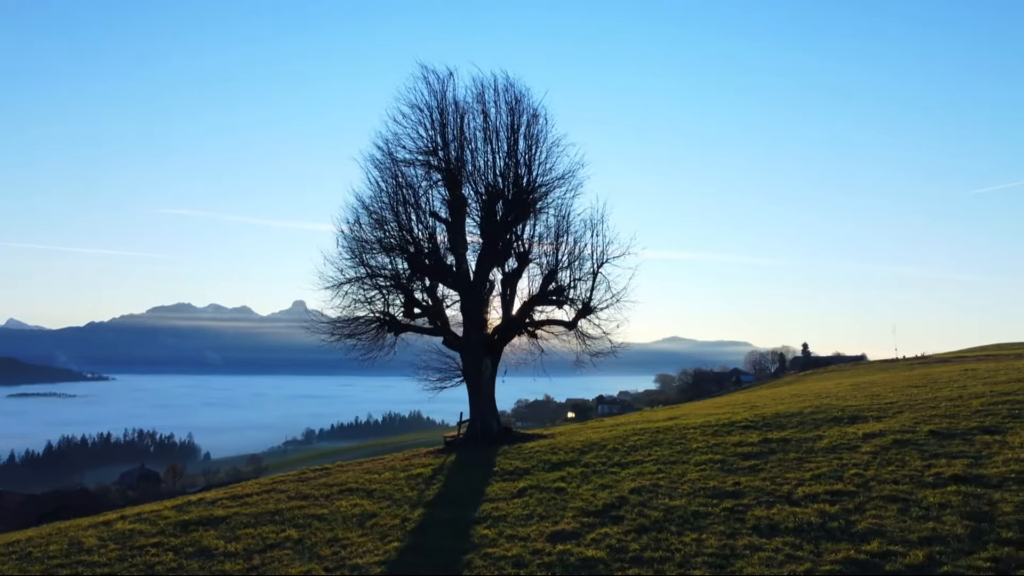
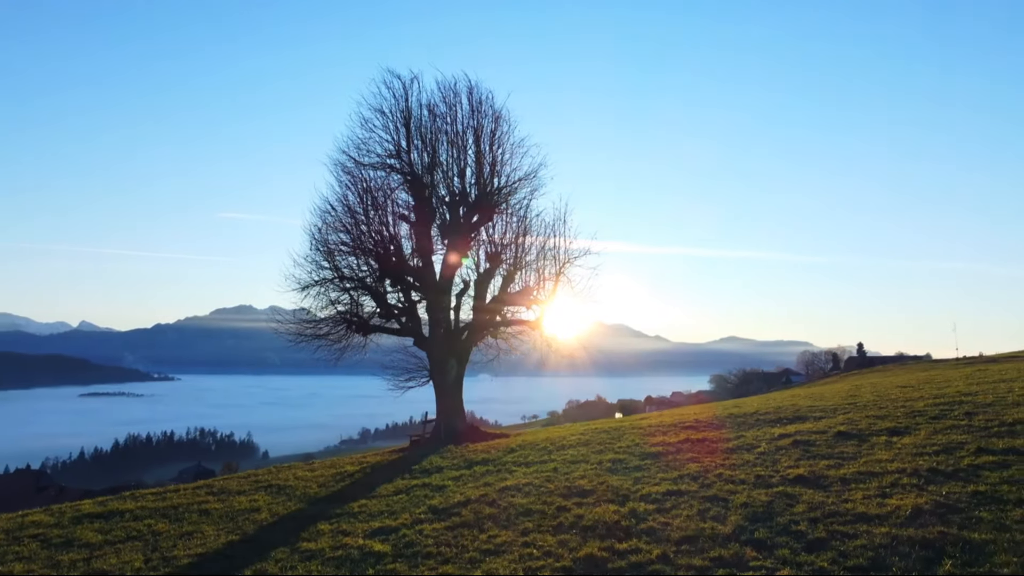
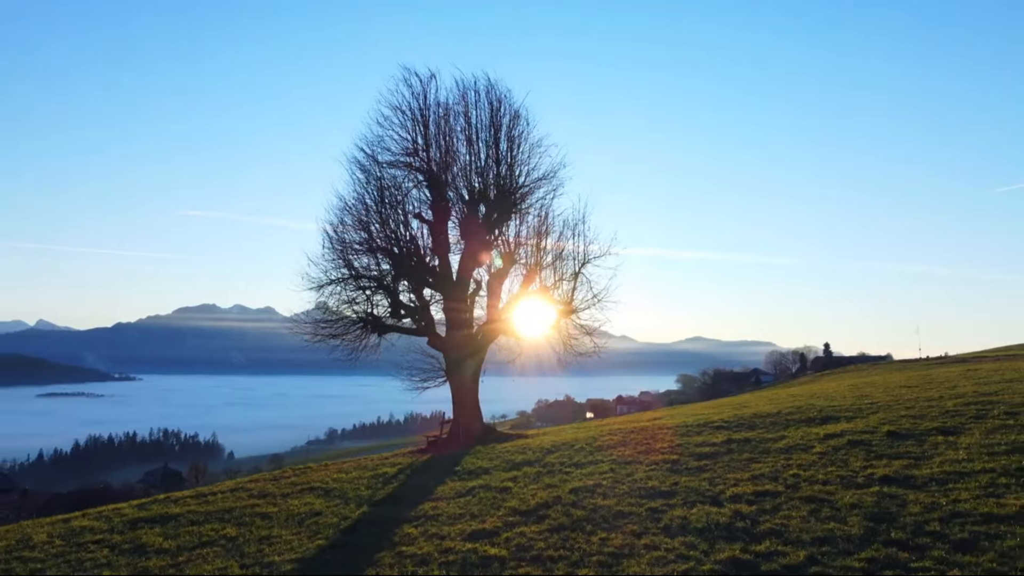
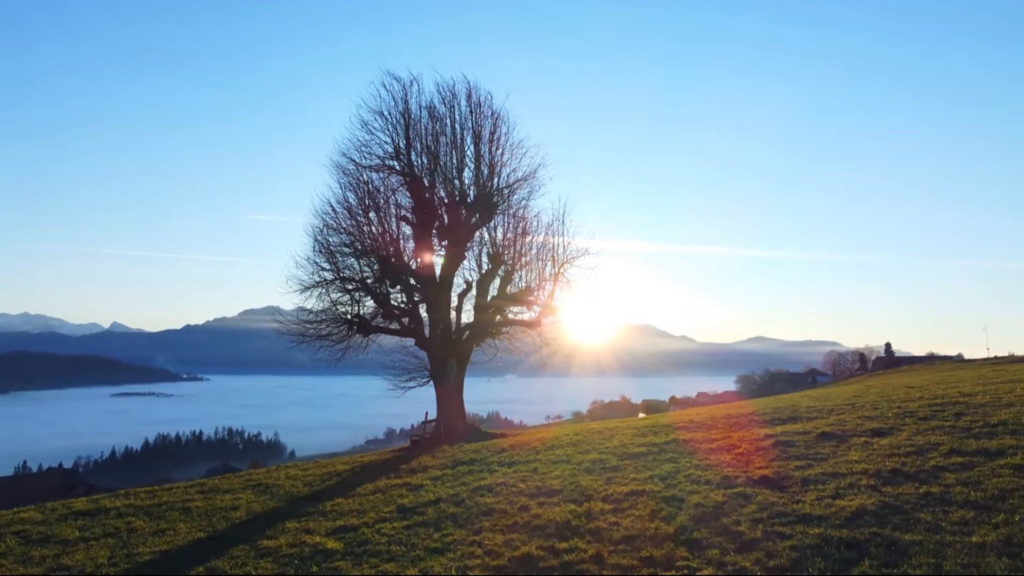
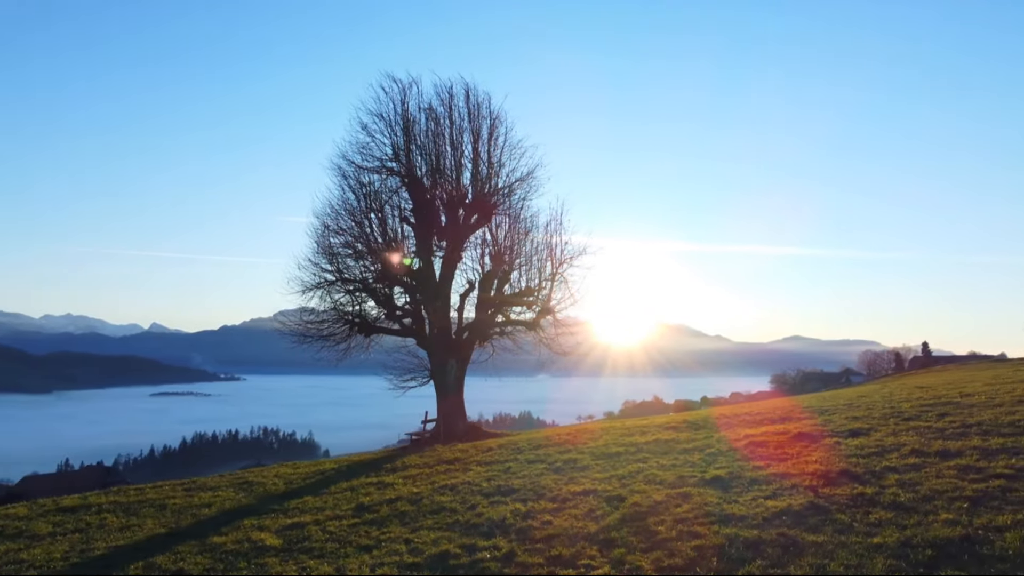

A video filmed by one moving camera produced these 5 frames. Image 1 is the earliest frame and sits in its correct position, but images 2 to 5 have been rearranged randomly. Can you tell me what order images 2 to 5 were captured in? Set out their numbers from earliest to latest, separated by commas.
3, 2, 4, 5
